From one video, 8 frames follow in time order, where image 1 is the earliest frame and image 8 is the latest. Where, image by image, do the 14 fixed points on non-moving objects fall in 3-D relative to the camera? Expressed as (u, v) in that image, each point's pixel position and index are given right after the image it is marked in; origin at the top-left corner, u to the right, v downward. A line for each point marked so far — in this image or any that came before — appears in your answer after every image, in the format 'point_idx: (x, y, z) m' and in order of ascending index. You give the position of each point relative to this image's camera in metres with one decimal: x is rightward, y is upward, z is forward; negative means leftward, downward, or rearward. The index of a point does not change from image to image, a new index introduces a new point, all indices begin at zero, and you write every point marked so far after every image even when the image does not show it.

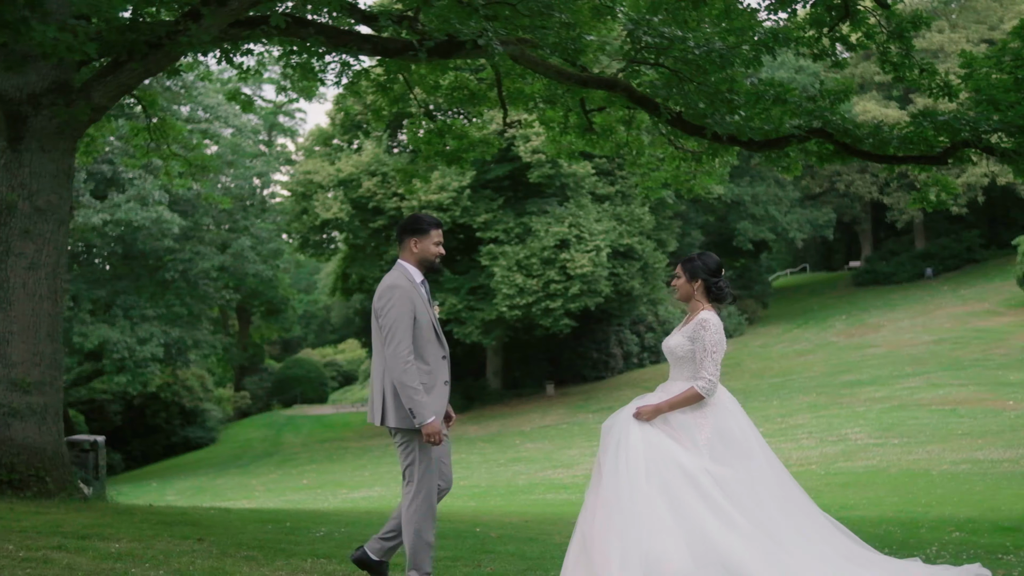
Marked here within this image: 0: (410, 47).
0: (-0.6, +1.4, +8.6) m
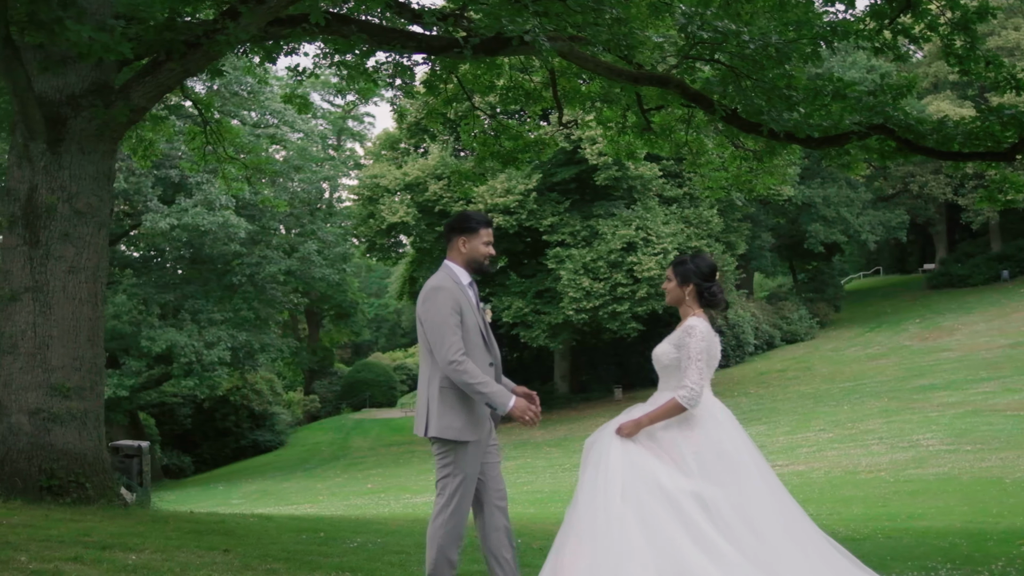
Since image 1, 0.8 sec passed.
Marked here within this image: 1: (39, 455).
0: (-0.3, +1.4, +8.4) m
1: (-2.5, -0.9, +7.8) m
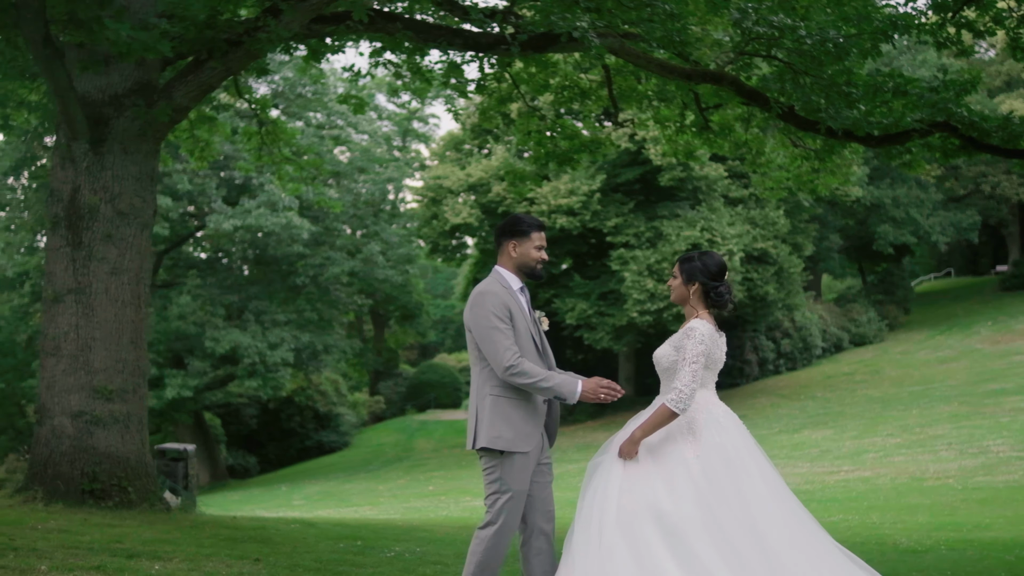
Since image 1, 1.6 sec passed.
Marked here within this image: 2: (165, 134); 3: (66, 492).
0: (-0.1, +1.4, +8.3) m
1: (-2.3, -0.9, +7.7) m
2: (-1.9, +0.9, +8.0) m
3: (-2.4, -1.1, +7.7) m
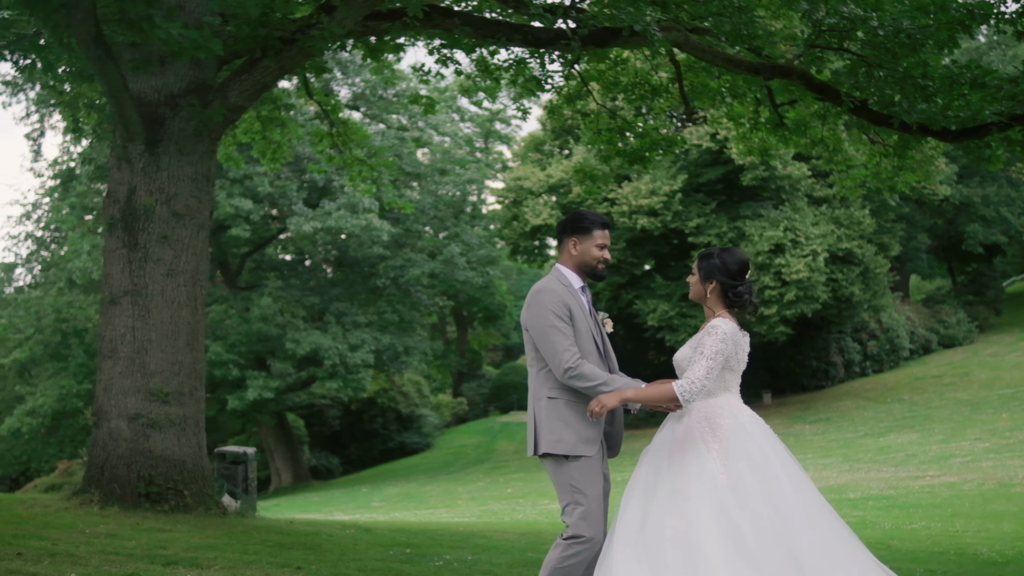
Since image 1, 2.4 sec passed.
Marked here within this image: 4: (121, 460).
0: (+0.3, +1.4, +8.1) m
1: (-2.0, -0.9, +7.7) m
2: (-1.6, +0.8, +8.0) m
3: (-2.0, -1.1, +7.6) m
4: (-2.1, -0.9, +7.7) m
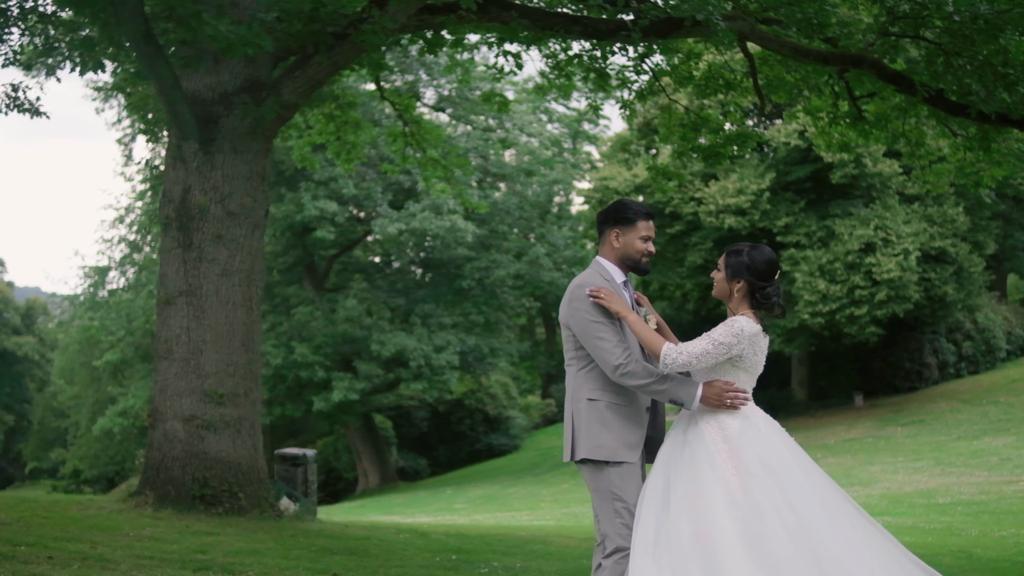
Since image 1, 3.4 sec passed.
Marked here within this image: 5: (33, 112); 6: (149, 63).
0: (+0.6, +1.4, +7.9) m
1: (-1.7, -0.9, +7.6) m
2: (-1.3, +0.8, +7.9) m
3: (-1.7, -1.1, +7.6) m
4: (-1.8, -0.9, +7.6) m
5: (-3.5, +1.3, +10.6) m
6: (-1.8, +1.1, +7.1) m
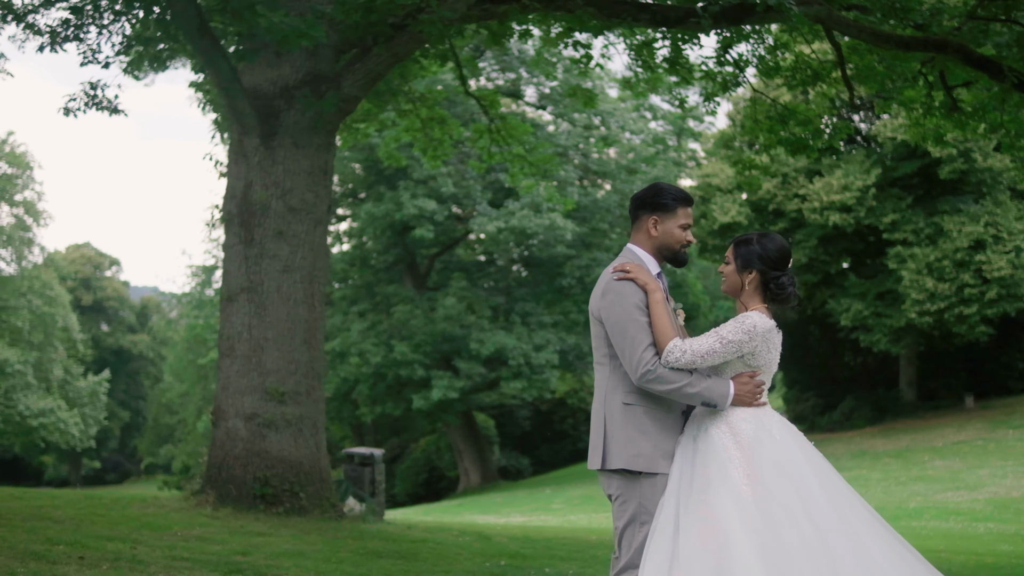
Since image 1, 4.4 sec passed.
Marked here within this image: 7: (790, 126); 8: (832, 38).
0: (+1.0, +1.4, +7.6) m
1: (-1.3, -0.9, +7.5) m
2: (-0.9, +0.9, +7.7) m
3: (-1.4, -1.1, +7.5) m
4: (-1.4, -0.9, +7.5) m
5: (-2.9, +1.3, +10.6) m
6: (-1.5, +1.1, +7.0) m
7: (+2.0, +1.1, +10.4) m
8: (+2.4, +1.9, +11.0) m
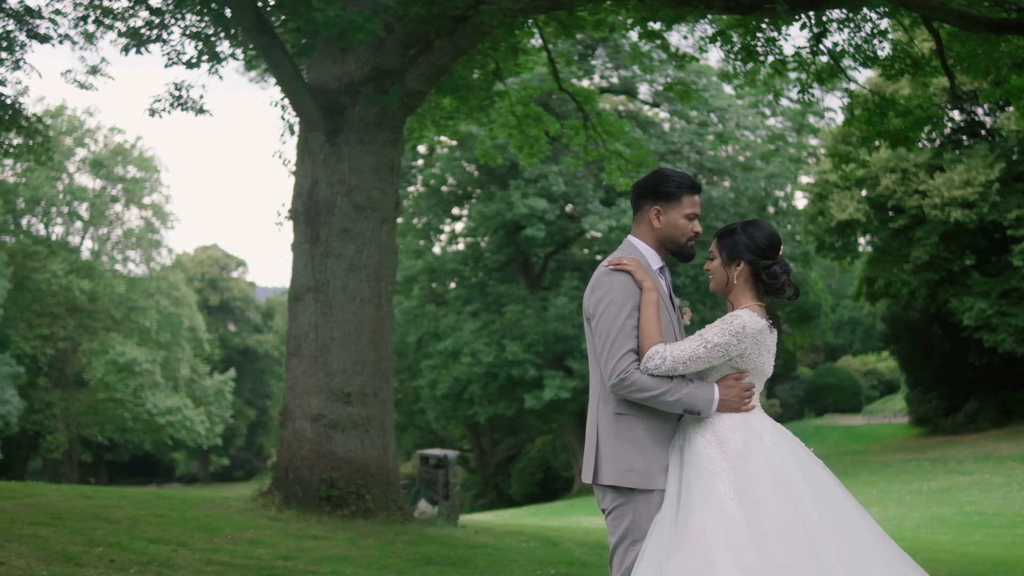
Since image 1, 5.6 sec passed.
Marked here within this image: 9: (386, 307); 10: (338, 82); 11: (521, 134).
0: (+1.3, +1.4, +7.3) m
1: (-1.0, -0.9, +7.4) m
2: (-0.6, +0.9, +7.6) m
3: (-1.1, -1.1, +7.4) m
4: (-1.1, -0.9, +7.4) m
5: (-2.3, +1.3, +10.6) m
6: (-1.2, +1.1, +6.9) m
7: (+2.6, +1.2, +10.0) m
8: (+3.1, +1.9, +10.5) m
9: (-0.7, -0.1, +7.7) m
10: (-0.9, +1.1, +7.5) m
11: (0.0, +1.5, +14.3) m
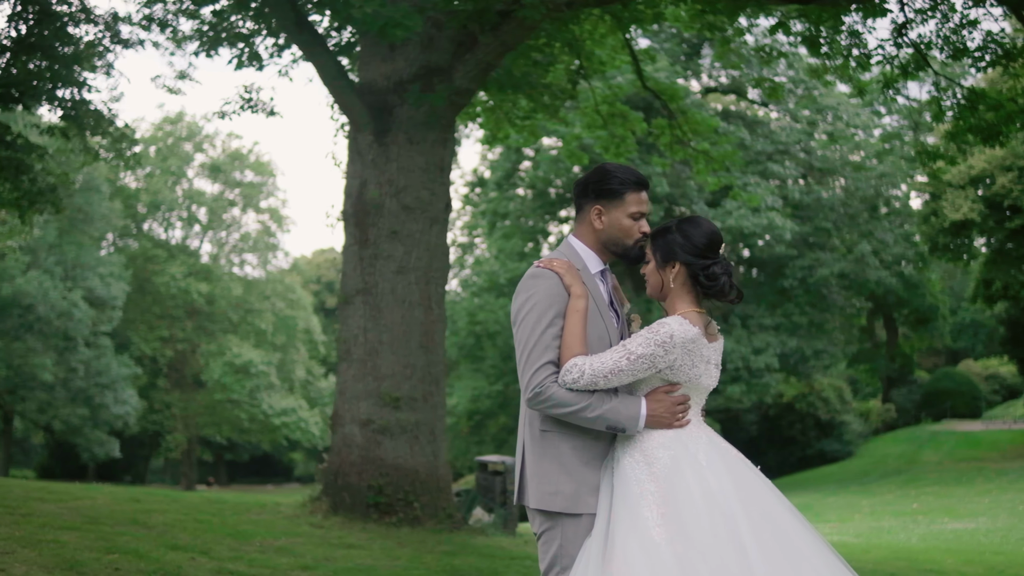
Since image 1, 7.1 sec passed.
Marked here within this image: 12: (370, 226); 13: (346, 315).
0: (+1.5, +1.4, +7.0) m
1: (-0.7, -0.9, +7.2) m
2: (-0.3, +0.9, +7.4) m
3: (-0.8, -1.1, +7.3) m
4: (-0.8, -0.9, +7.3) m
5: (-1.8, +1.3, +10.6) m
6: (-1.0, +1.1, +6.8) m
7: (+3.0, +1.2, +9.5) m
8: (+3.6, +1.9, +10.1) m
9: (-0.4, -0.1, +7.5) m
10: (-0.6, +1.0, +7.3) m
11: (+0.9, +1.5, +14.1) m
12: (-0.7, +0.3, +7.4) m
13: (-0.9, -0.1, +7.5) m
